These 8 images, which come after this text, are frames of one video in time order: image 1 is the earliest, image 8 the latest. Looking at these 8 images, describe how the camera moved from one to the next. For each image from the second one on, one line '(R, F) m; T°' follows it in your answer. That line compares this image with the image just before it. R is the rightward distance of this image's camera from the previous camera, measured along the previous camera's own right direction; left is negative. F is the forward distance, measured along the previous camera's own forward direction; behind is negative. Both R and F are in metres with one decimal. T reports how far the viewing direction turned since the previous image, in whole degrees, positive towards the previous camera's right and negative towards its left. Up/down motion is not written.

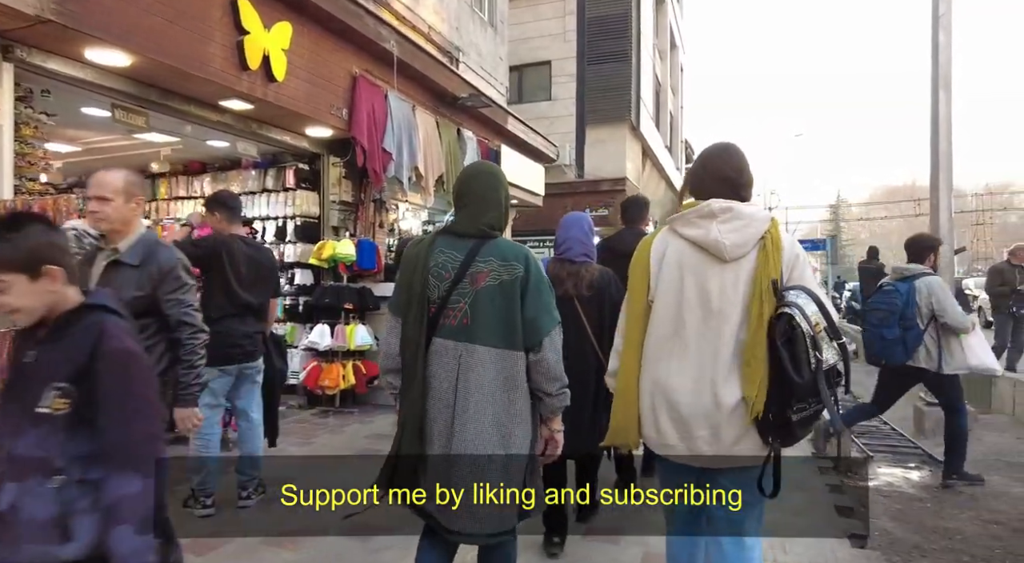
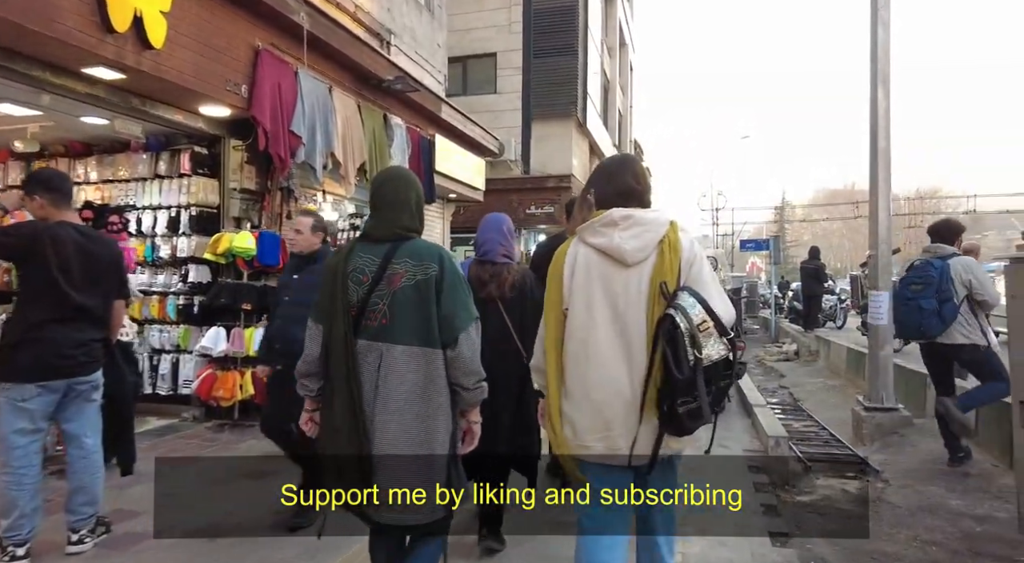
(+0.3, +0.5) m; +4°
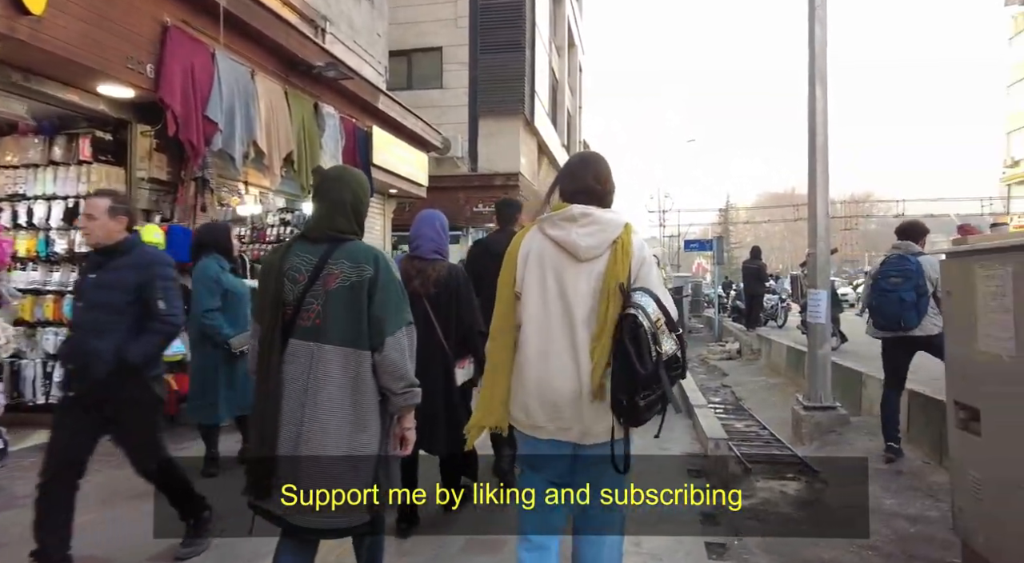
(+0.1, +0.3) m; +4°
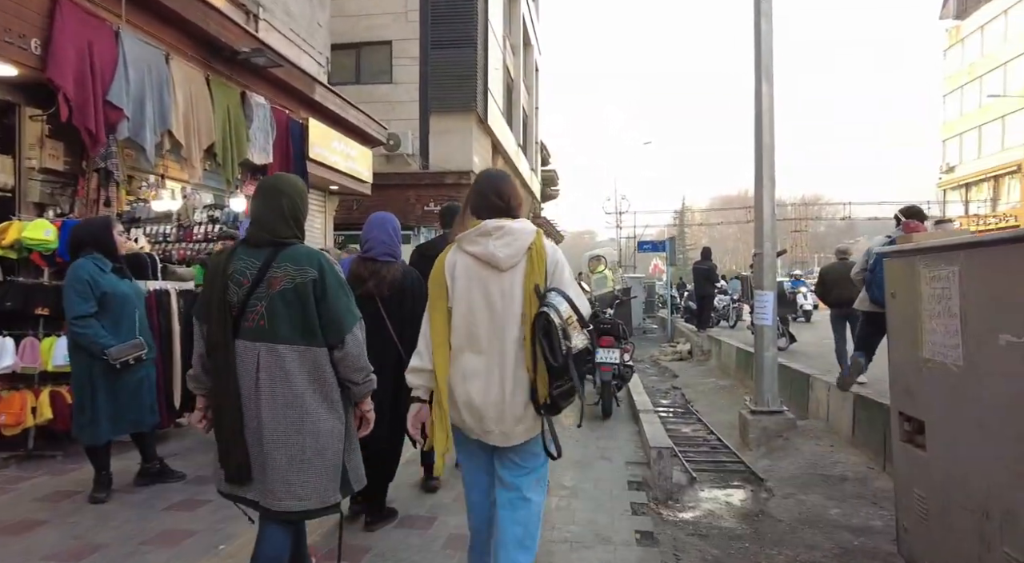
(+0.2, +0.3) m; +3°
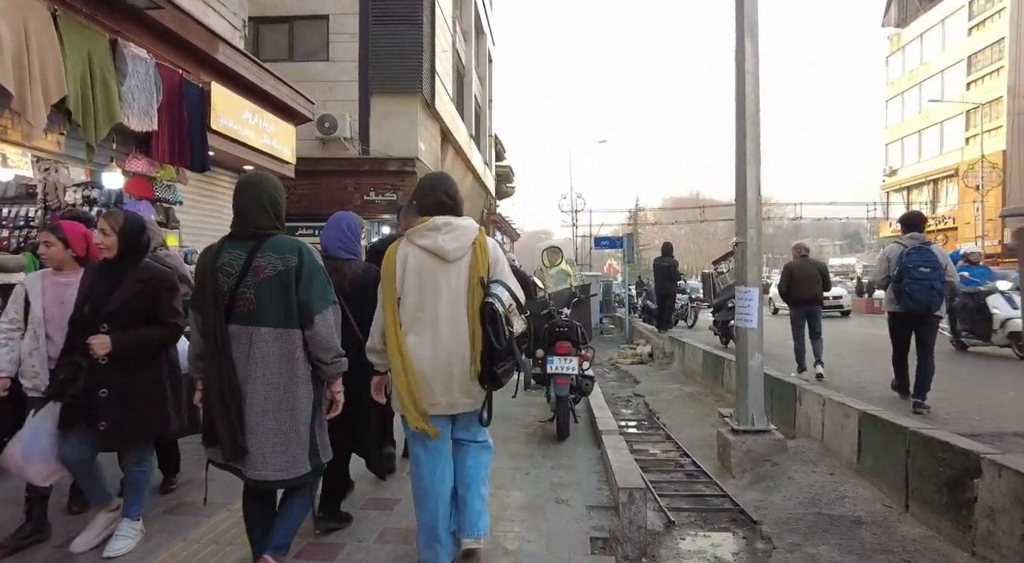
(+0.2, +1.3) m; +4°
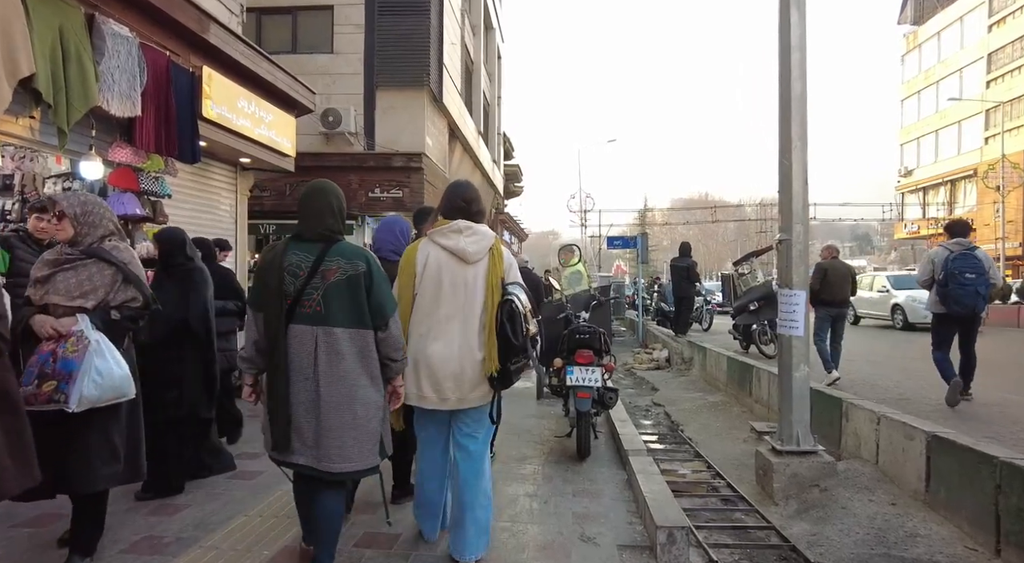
(-0.1, +0.6) m; -1°
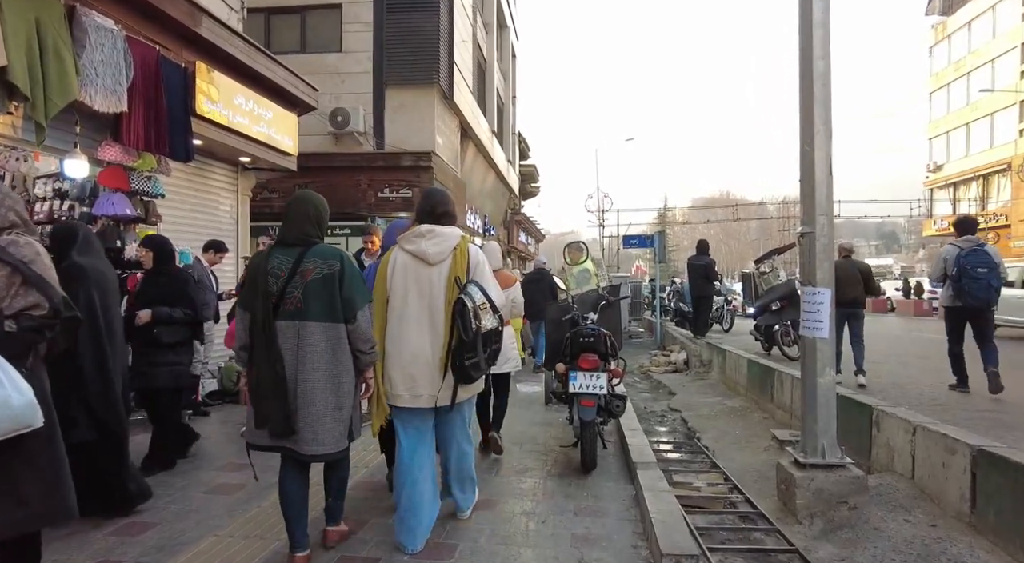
(+0.2, +0.4) m; -2°
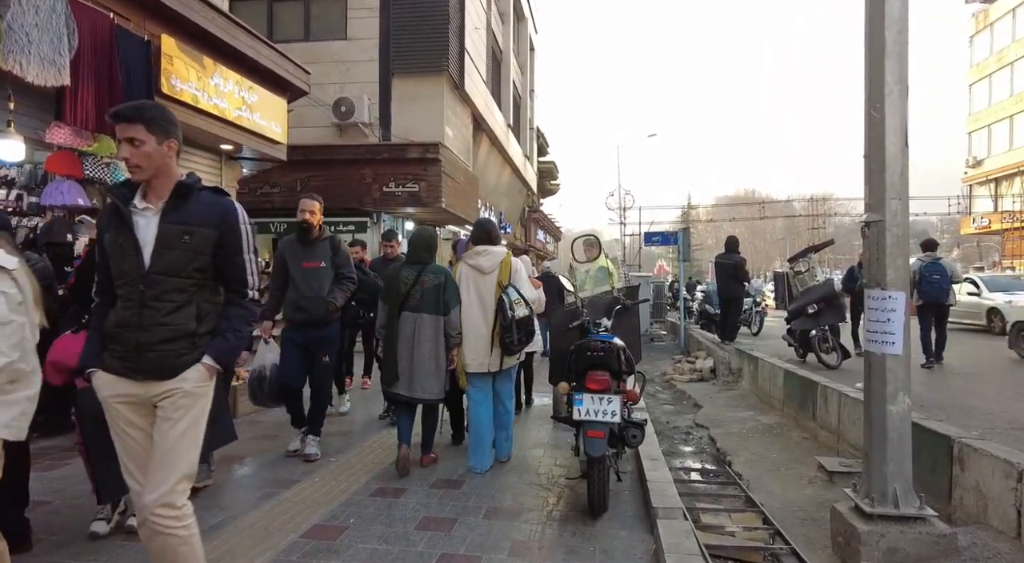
(+0.2, +0.9) m; -2°
